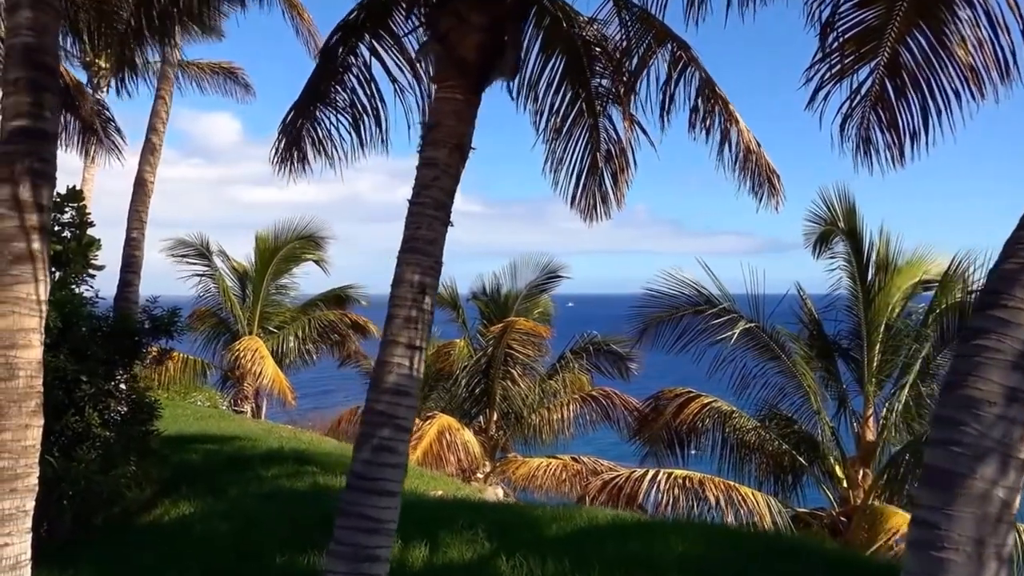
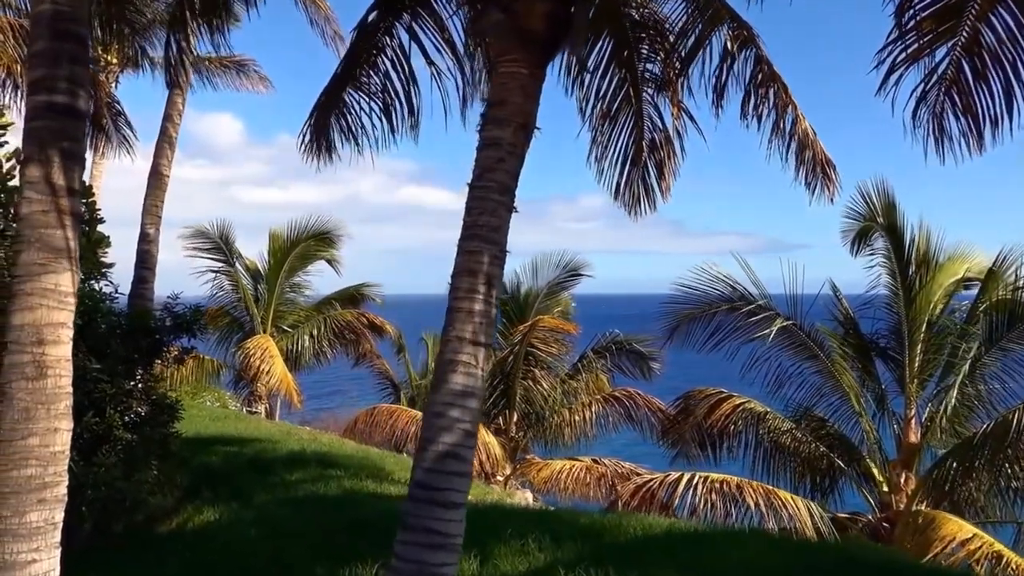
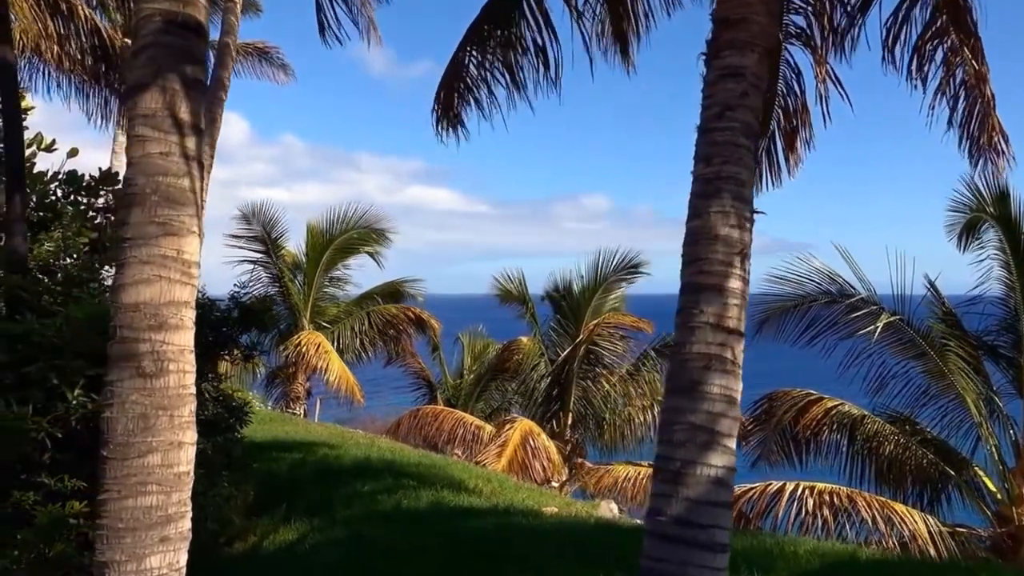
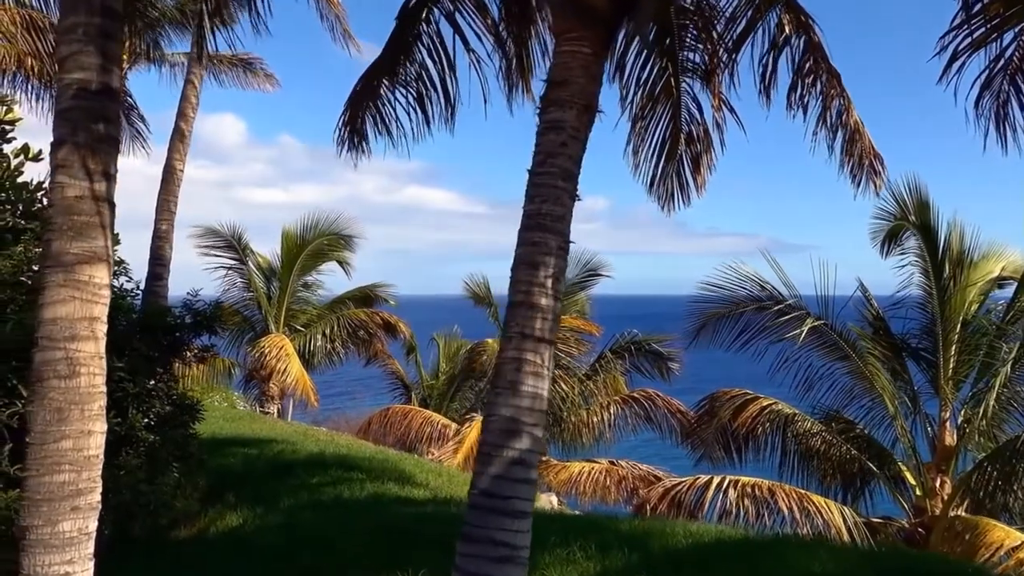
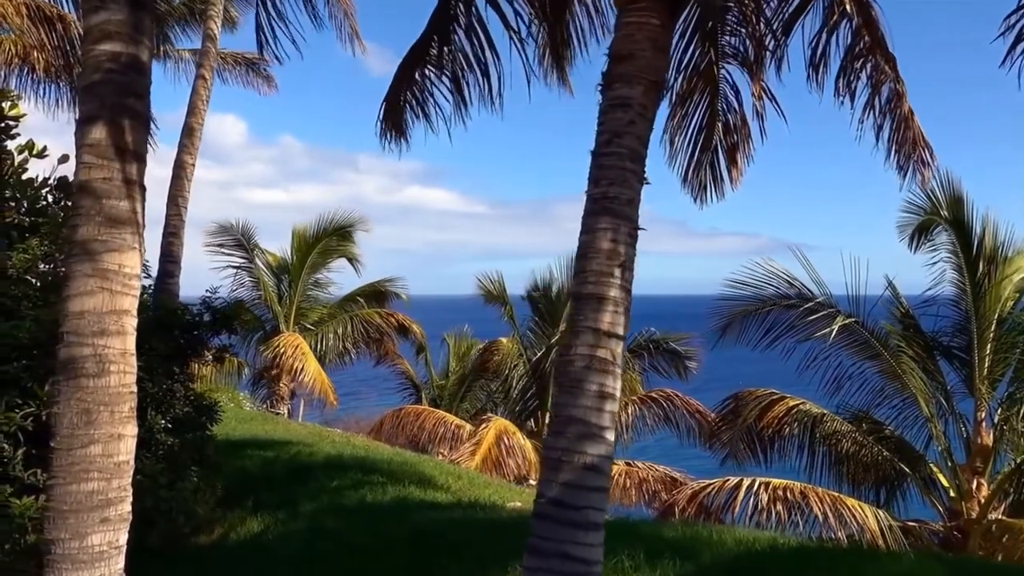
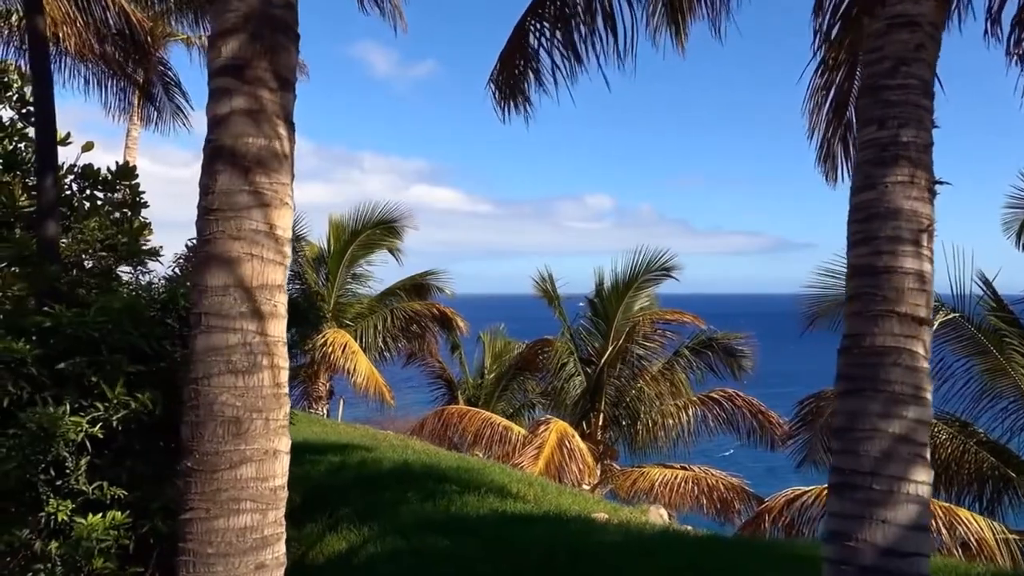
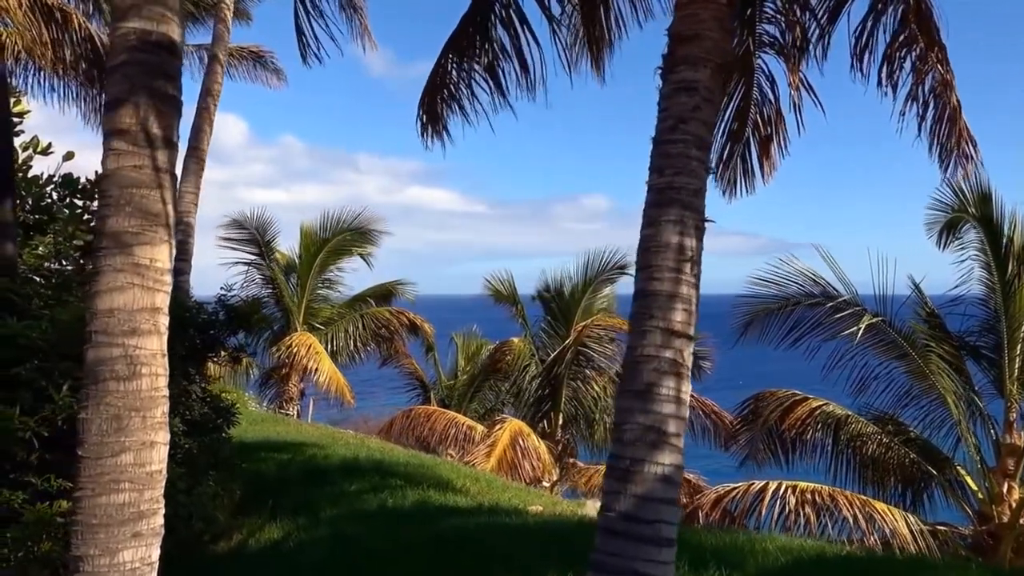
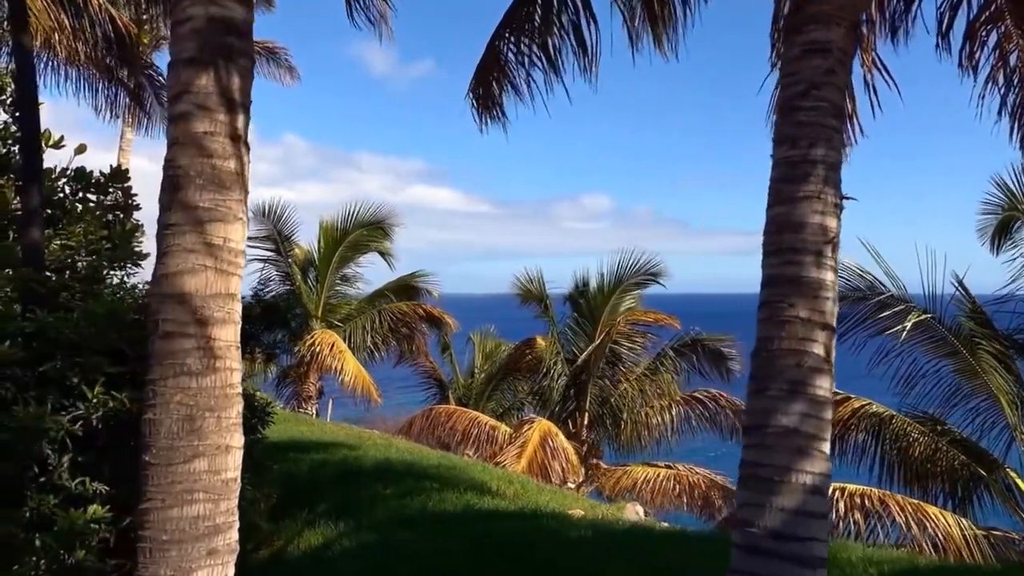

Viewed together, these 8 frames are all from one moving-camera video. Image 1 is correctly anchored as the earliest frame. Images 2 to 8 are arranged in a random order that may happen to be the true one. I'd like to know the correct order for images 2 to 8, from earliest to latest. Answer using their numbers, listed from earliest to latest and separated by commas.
2, 4, 5, 7, 3, 8, 6
